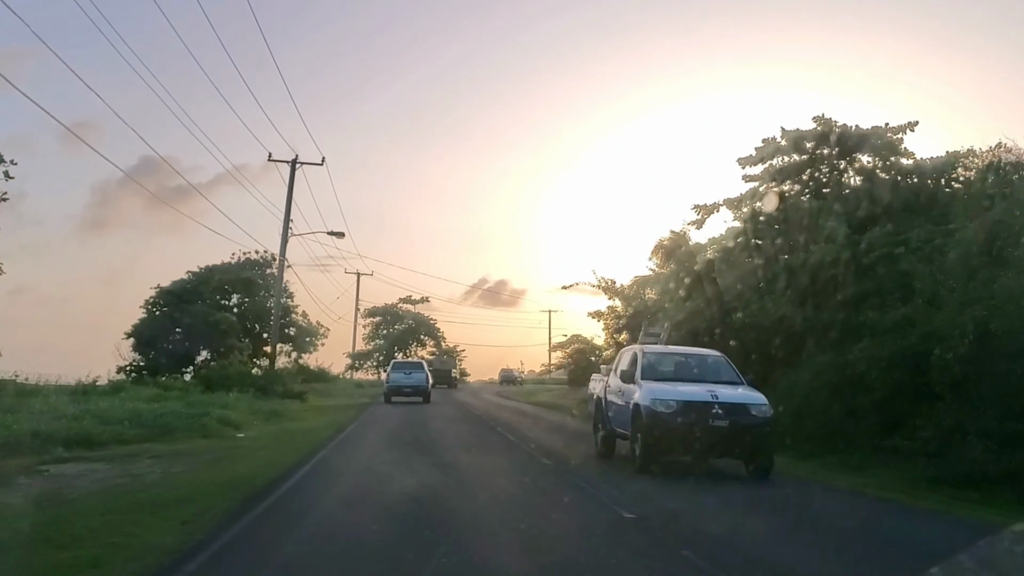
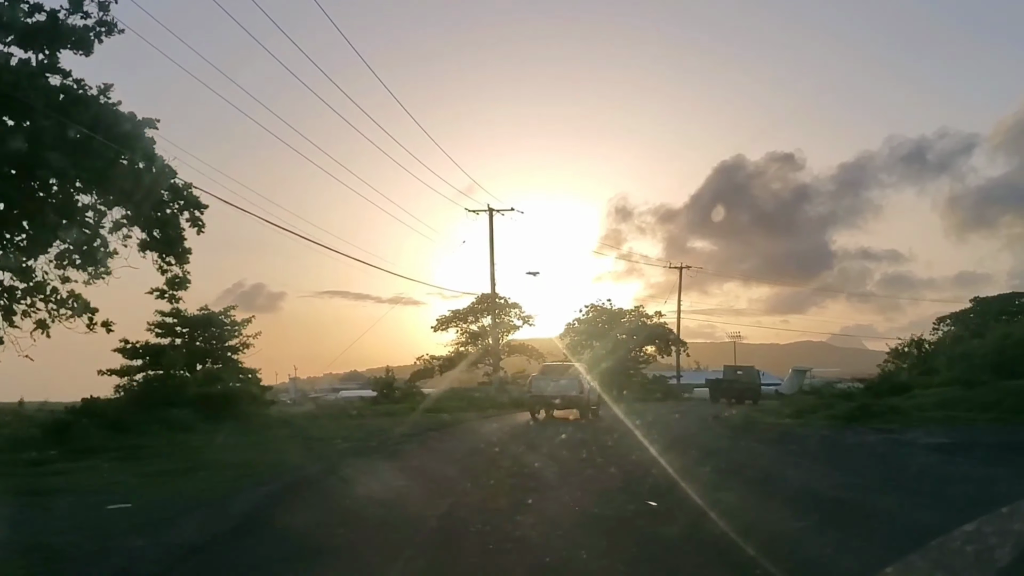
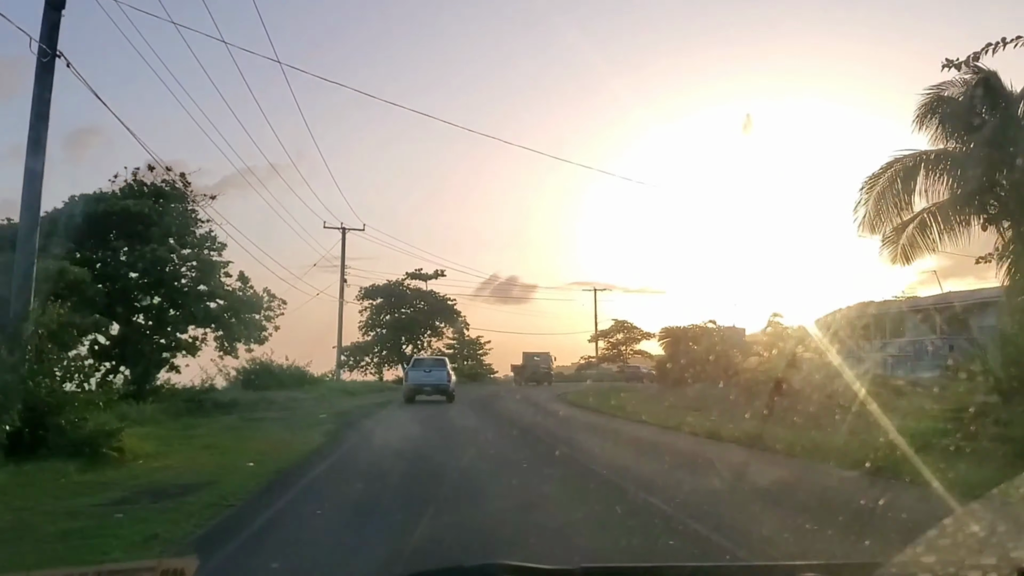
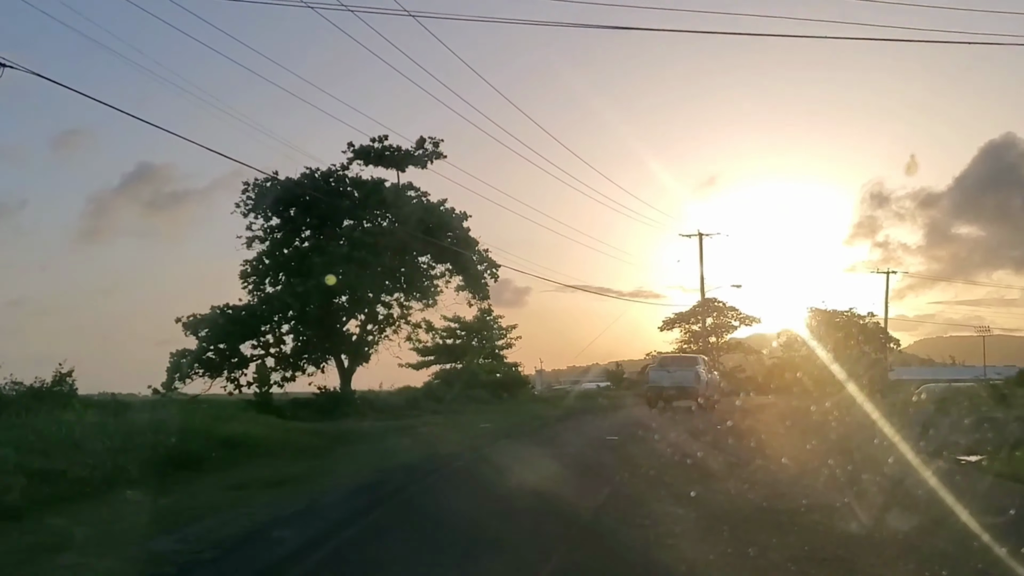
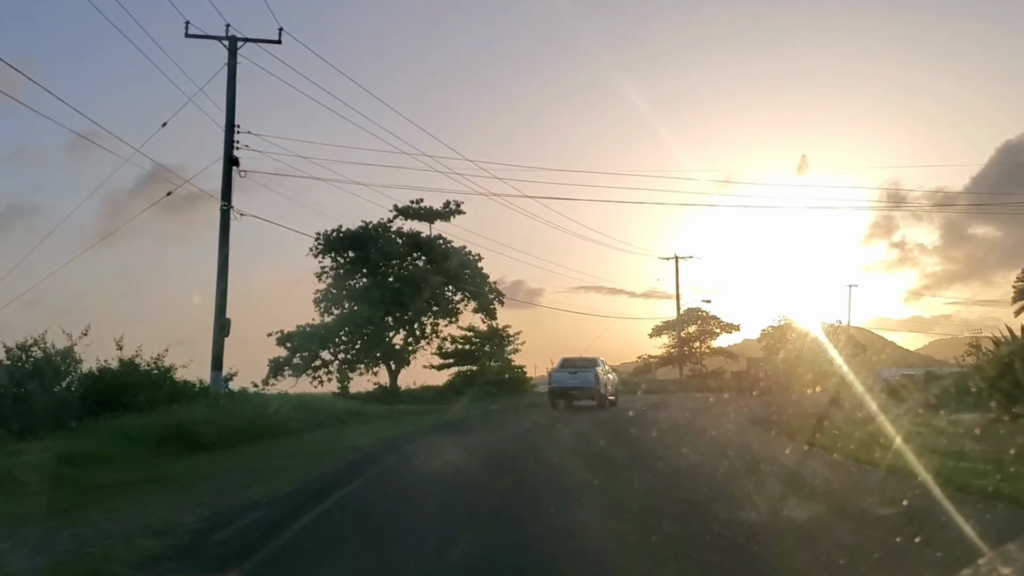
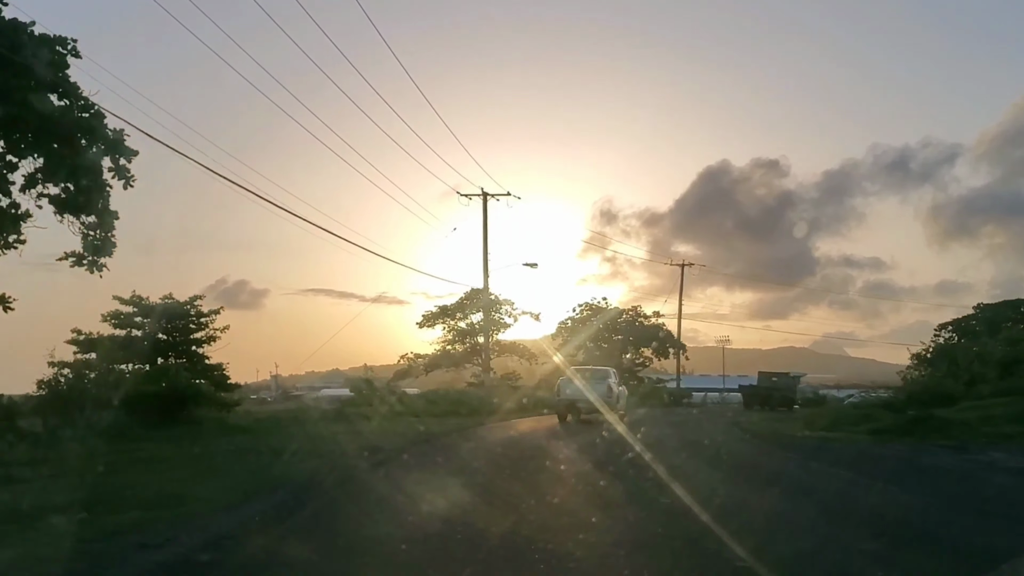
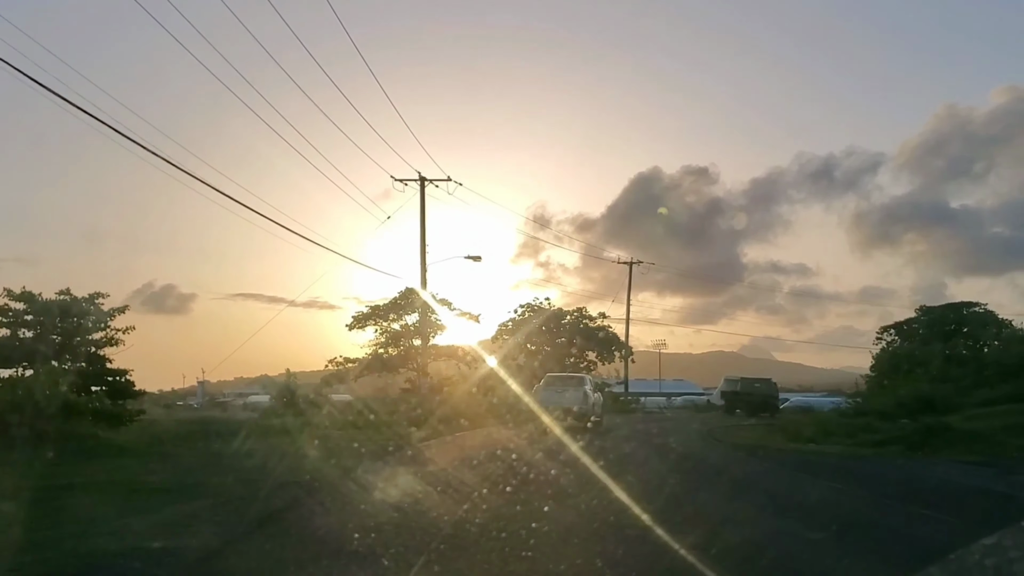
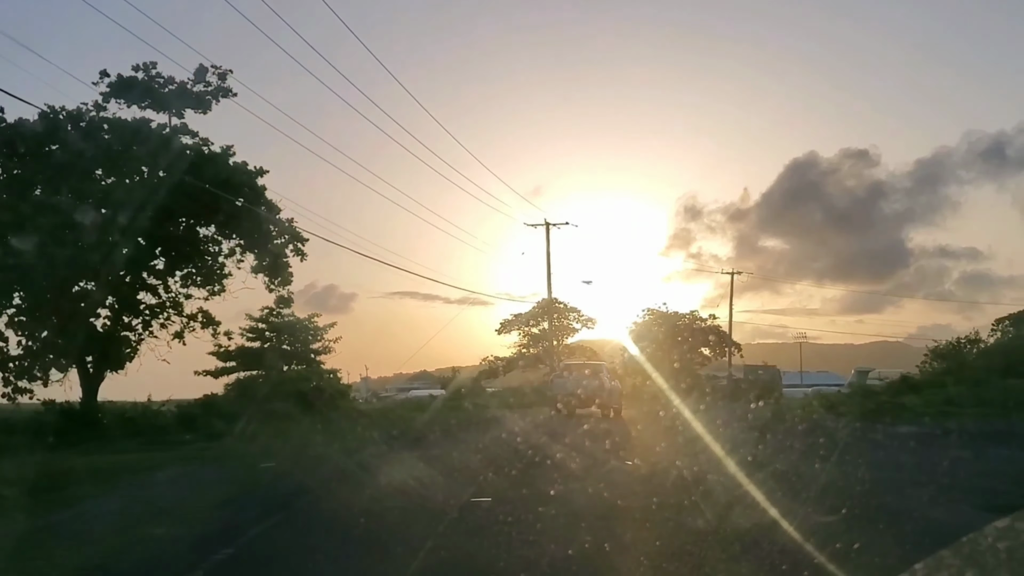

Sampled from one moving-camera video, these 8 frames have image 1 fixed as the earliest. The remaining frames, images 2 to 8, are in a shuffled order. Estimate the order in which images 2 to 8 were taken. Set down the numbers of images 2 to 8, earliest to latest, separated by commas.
3, 5, 4, 8, 2, 6, 7
